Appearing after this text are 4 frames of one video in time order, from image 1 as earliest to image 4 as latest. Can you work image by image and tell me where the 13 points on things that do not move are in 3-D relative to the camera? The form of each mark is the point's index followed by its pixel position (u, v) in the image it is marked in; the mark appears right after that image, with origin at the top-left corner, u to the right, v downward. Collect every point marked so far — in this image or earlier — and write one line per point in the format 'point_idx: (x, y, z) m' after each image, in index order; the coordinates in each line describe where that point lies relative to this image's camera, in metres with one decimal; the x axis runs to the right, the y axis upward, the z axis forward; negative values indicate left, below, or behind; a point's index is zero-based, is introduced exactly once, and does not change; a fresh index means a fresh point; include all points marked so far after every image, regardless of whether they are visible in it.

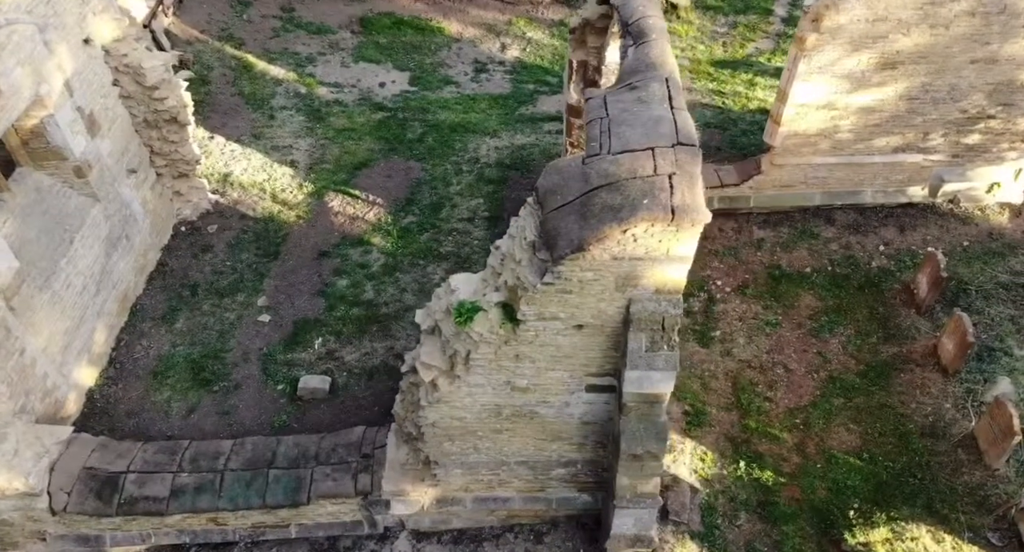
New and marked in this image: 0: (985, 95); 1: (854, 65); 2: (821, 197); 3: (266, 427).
0: (+4.7, +1.8, +7.0) m
1: (+3.3, +2.0, +6.9) m
2: (+3.5, +0.9, +8.0) m
3: (-2.2, -1.4, +6.4) m
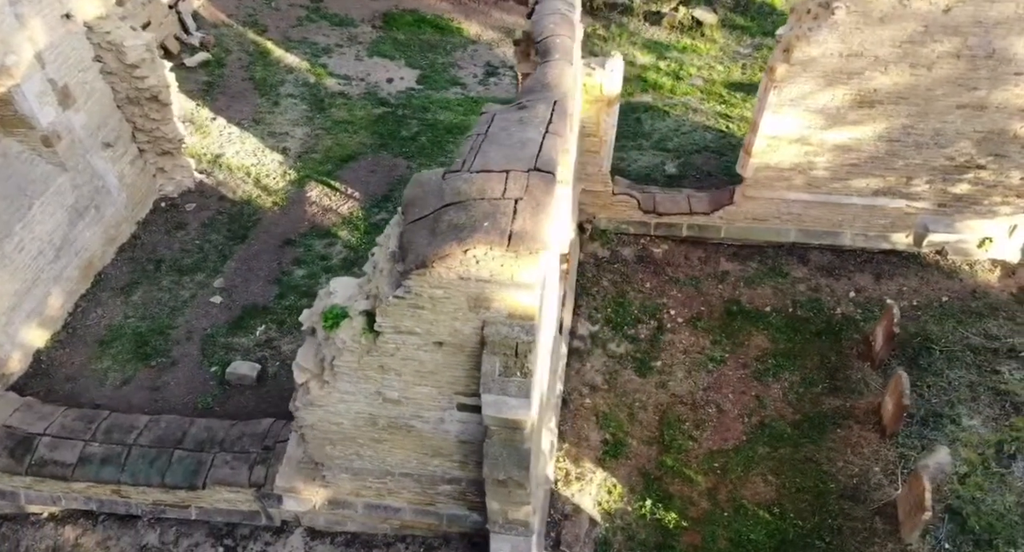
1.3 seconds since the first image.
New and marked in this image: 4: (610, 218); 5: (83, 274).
0: (+4.2, +1.2, +6.6) m
1: (+2.9, +1.6, +6.5) m
2: (+3.0, +0.5, +7.6) m
3: (-2.9, -1.2, +6.5) m
4: (+1.1, +0.7, +8.0) m
5: (-4.5, 0.0, +7.6) m
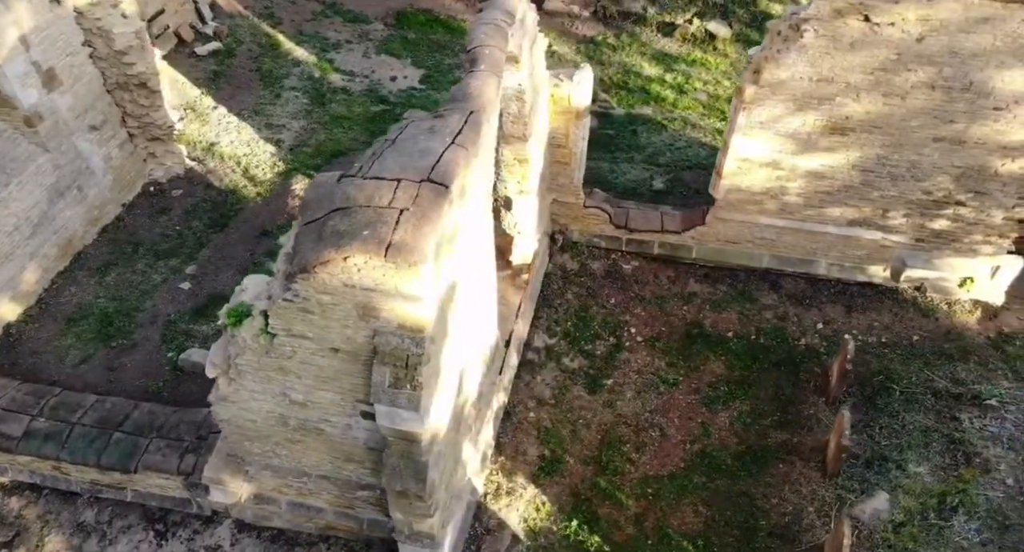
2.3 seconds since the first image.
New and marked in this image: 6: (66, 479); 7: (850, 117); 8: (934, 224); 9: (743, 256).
0: (+3.9, +0.9, +6.3) m
1: (+2.5, +1.3, +6.3) m
2: (+2.7, +0.2, +7.4) m
3: (-3.5, -1.1, +6.7) m
4: (+0.8, +0.5, +7.9) m
5: (-4.9, +0.3, +7.8) m
6: (-3.8, -1.7, +6.1) m
7: (+2.9, +1.4, +6.1) m
8: (+3.9, +0.5, +6.7) m
9: (+2.4, +0.2, +7.5) m
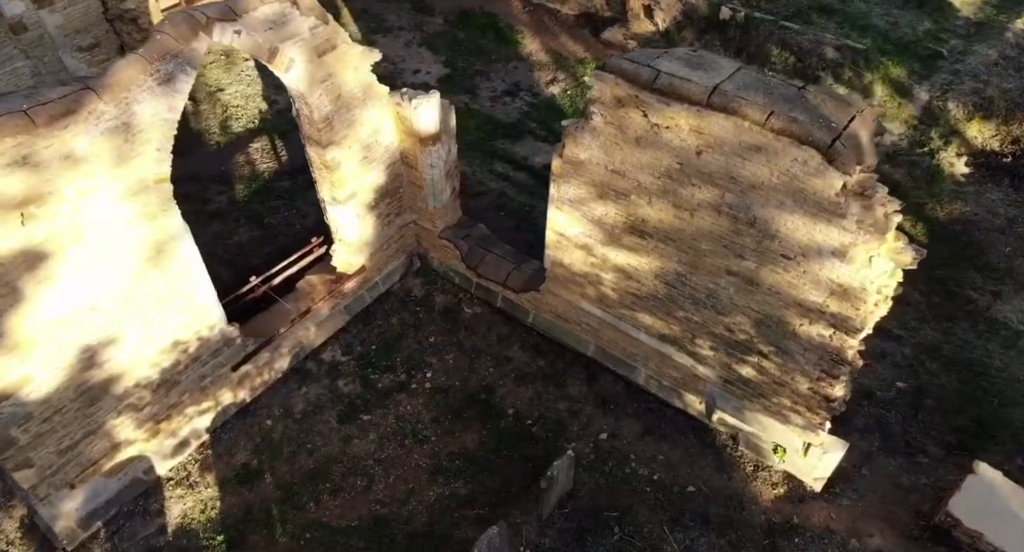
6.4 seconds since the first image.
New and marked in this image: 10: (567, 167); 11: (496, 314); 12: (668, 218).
0: (+1.8, -0.3, +5.3) m
1: (+0.7, +0.5, +5.7) m
2: (+0.8, -0.7, +6.7) m
3: (-5.4, 0.0, +7.5) m
4: (-0.8, +0.2, +7.7) m
5: (-6.1, +1.6, +9.0) m
6: (-6.1, -0.6, +7.1) m
7: (+1.0, +0.4, +5.4) m
8: (+1.8, -0.7, +5.7) m
9: (+0.6, -0.6, +6.9) m
10: (+0.4, +0.9, +5.6) m
11: (-0.2, -0.4, +7.4) m
12: (+1.1, +0.4, +5.2) m
